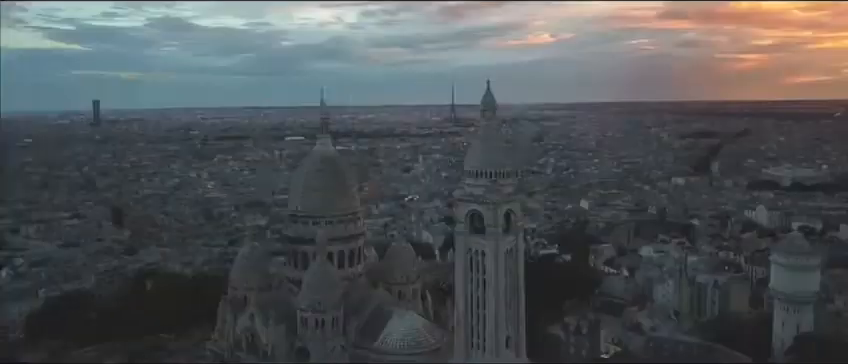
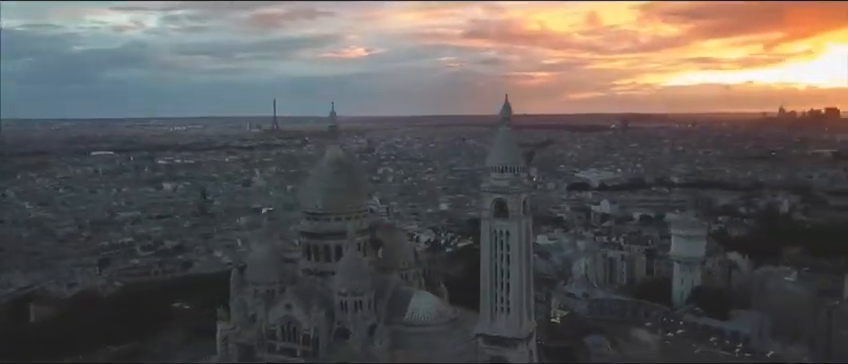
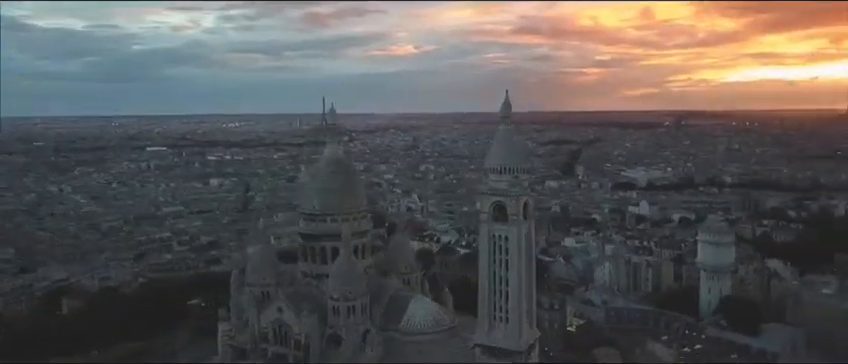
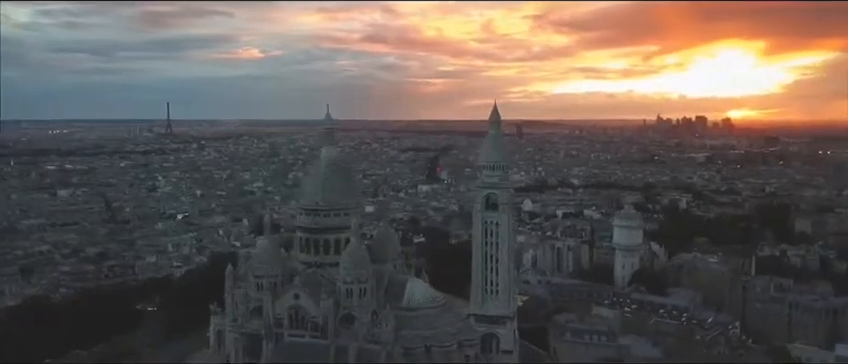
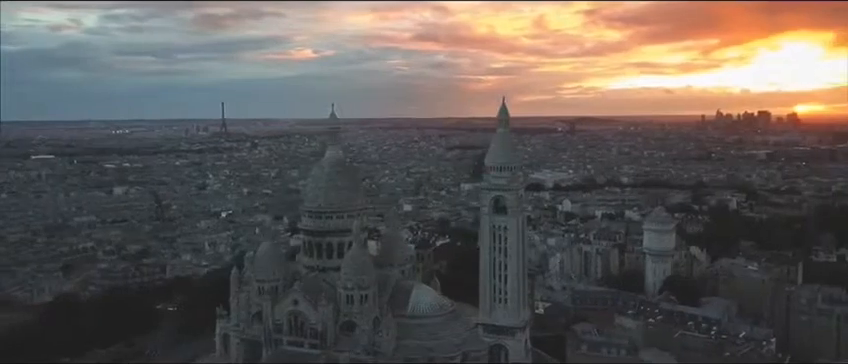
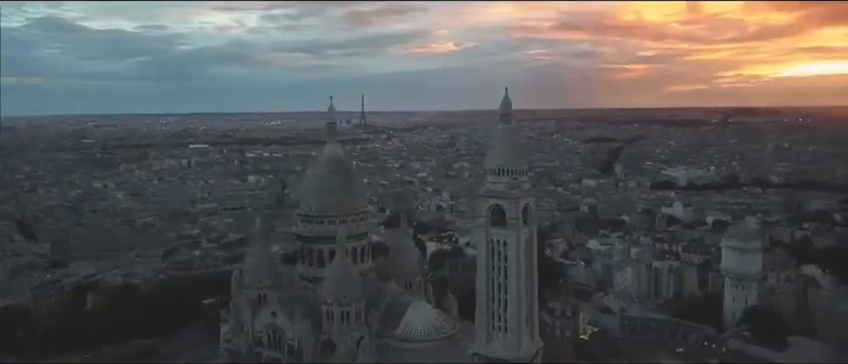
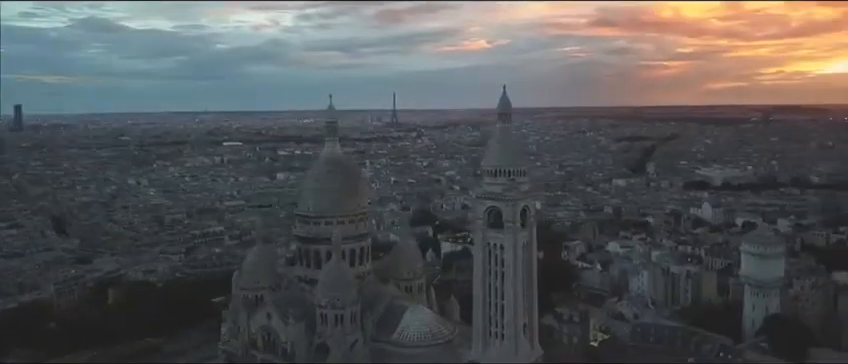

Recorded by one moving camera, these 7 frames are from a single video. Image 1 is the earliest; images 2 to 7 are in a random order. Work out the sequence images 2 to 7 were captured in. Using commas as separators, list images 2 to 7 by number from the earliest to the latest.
7, 6, 3, 2, 5, 4
